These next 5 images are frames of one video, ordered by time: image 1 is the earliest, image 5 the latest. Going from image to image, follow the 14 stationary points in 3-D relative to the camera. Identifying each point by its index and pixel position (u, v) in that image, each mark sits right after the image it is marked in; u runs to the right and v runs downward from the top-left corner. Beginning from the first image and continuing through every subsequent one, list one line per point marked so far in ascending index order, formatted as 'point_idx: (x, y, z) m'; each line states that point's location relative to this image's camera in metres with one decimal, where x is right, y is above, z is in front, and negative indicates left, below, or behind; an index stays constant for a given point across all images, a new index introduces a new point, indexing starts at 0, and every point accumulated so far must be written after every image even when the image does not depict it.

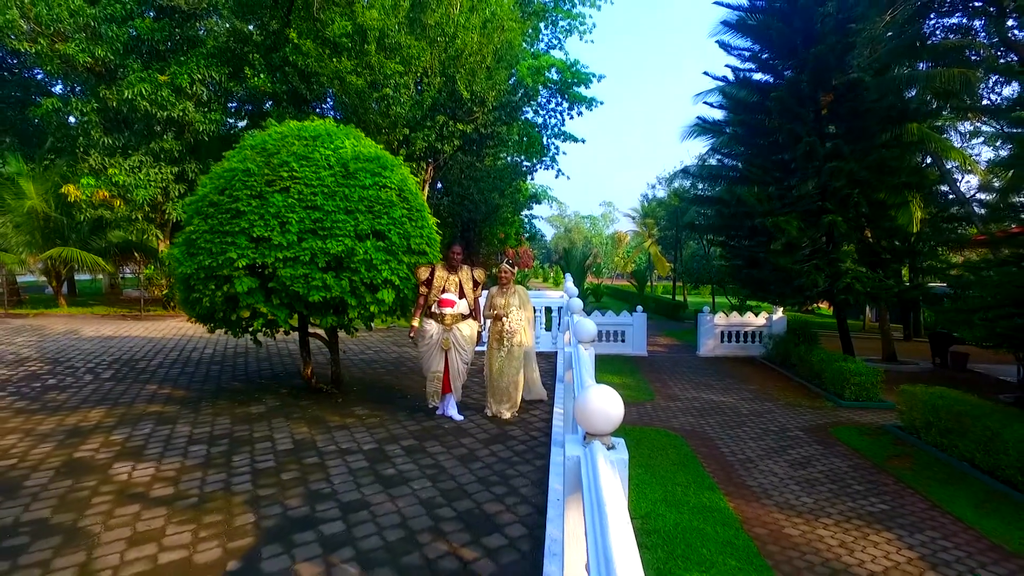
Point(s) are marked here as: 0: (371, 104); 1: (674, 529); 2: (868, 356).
0: (-2.0, +2.5, +10.0) m
1: (+1.0, -1.5, +4.5) m
2: (+5.9, -1.2, +12.0) m
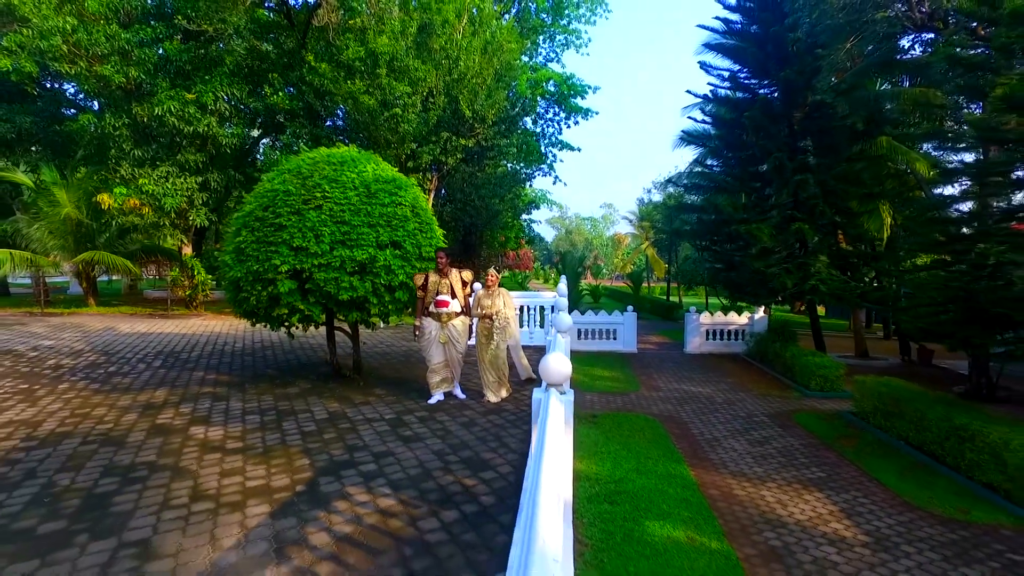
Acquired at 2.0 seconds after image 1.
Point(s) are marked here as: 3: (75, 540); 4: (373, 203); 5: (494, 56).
0: (-2.0, +2.5, +11.0) m
1: (+1.0, -1.5, +5.4) m
2: (+5.9, -1.2, +12.9) m
3: (-1.6, -0.9, +2.7) m
4: (-1.1, +0.7, +5.6) m
5: (-0.3, +3.6, +11.4) m
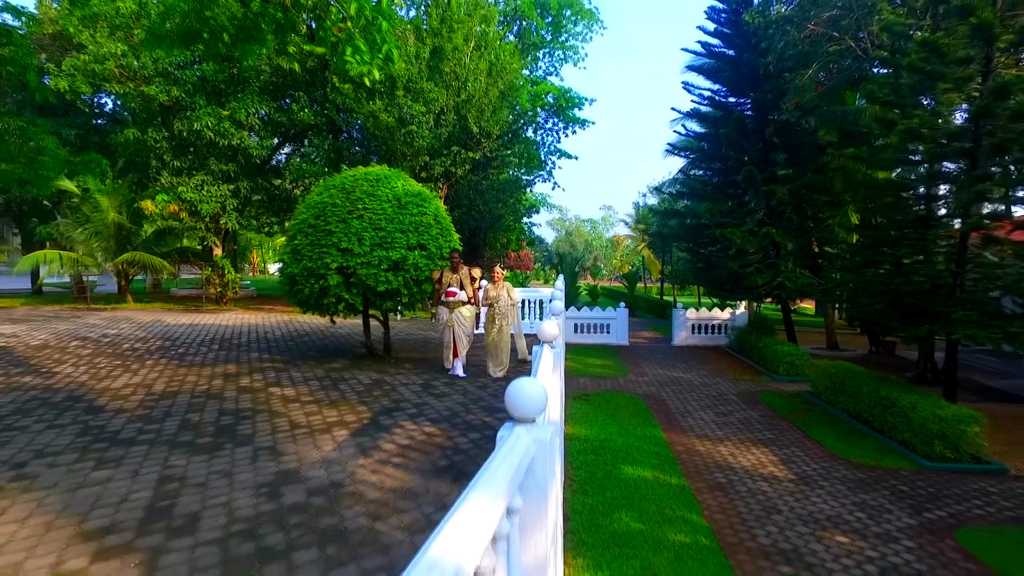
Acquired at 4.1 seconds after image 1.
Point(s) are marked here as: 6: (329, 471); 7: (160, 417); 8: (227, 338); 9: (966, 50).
0: (-1.9, +2.6, +12.3) m
1: (+1.0, -1.5, +6.7) m
2: (+5.9, -1.1, +14.2) m
3: (-1.6, -0.9, +4.0) m
4: (-1.0, +0.7, +6.8) m
5: (-0.2, +3.7, +12.7) m
6: (-0.9, -0.9, +3.5) m
7: (-2.3, -0.8, +4.7) m
8: (-3.6, -0.6, +9.2) m
9: (+4.1, +2.2, +6.6) m
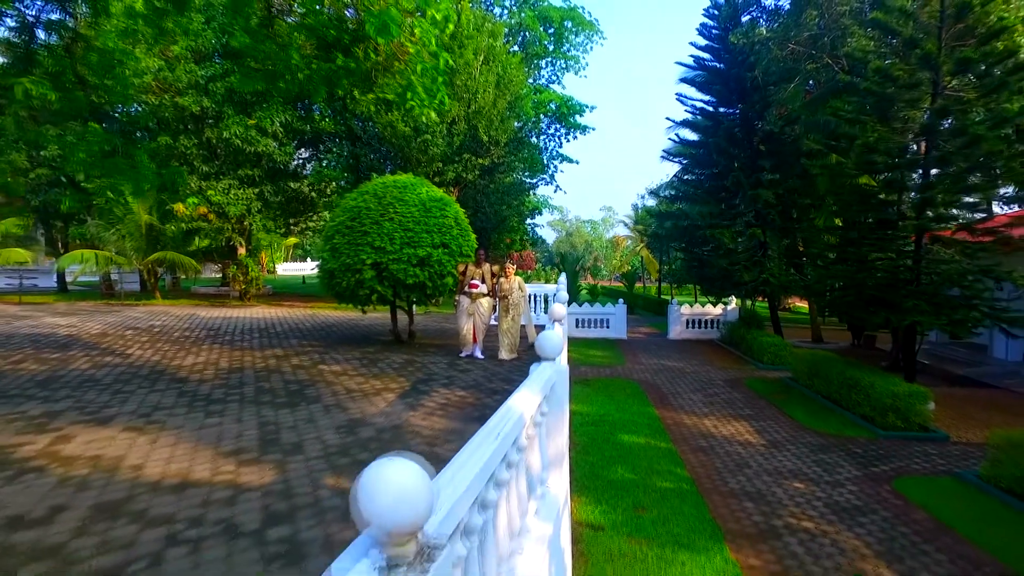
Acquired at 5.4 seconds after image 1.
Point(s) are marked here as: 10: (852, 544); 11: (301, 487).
0: (-1.8, +2.6, +13.3) m
1: (+1.1, -1.4, +7.7) m
2: (+6.1, -1.1, +15.2) m
3: (-1.5, -0.8, +5.0) m
4: (-0.9, +0.8, +7.8) m
5: (-0.1, +3.8, +13.6) m
6: (-0.8, -0.8, +4.5) m
7: (-2.2, -0.8, +5.7) m
8: (-3.5, -0.6, +10.2) m
9: (+4.2, +2.2, +7.6) m
10: (+2.1, -1.5, +4.4) m
11: (-0.9, -0.9, +3.2) m
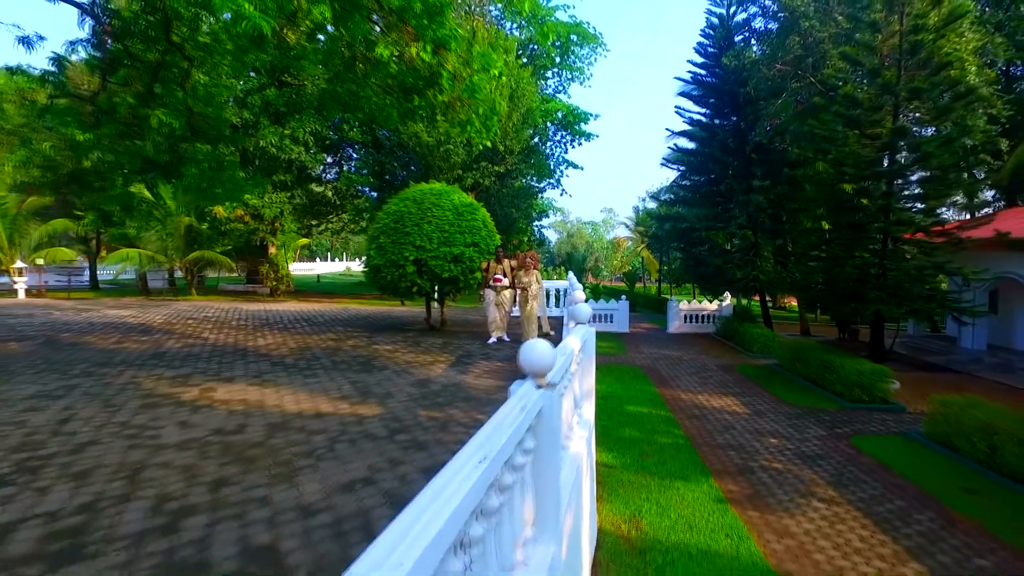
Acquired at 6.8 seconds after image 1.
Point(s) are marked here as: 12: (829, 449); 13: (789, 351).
0: (-1.6, +2.7, +14.5) m
1: (+1.4, -1.3, +8.9) m
2: (+6.3, -1.0, +16.4) m
3: (-1.2, -0.7, +6.2) m
4: (-0.6, +0.9, +9.1) m
5: (+0.2, +3.8, +14.9) m
6: (-0.5, -0.7, +5.8) m
7: (-1.9, -0.7, +6.9) m
8: (-3.3, -0.5, +11.4) m
9: (+4.5, +2.3, +8.8) m
10: (+2.3, -1.5, +5.6) m
11: (-0.7, -0.8, +4.4) m
12: (+2.8, -1.4, +6.4) m
13: (+4.2, -0.9, +10.8) m
